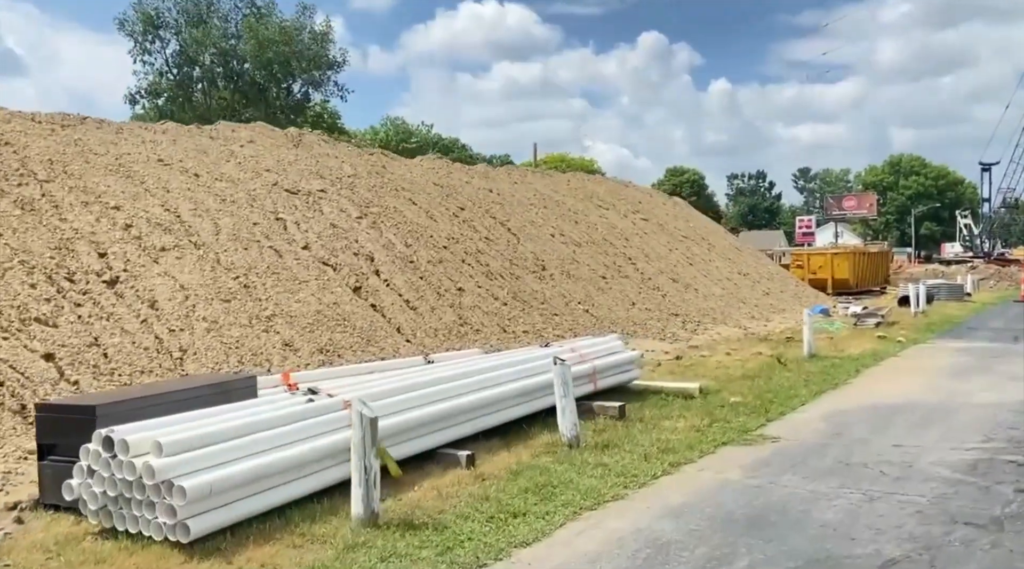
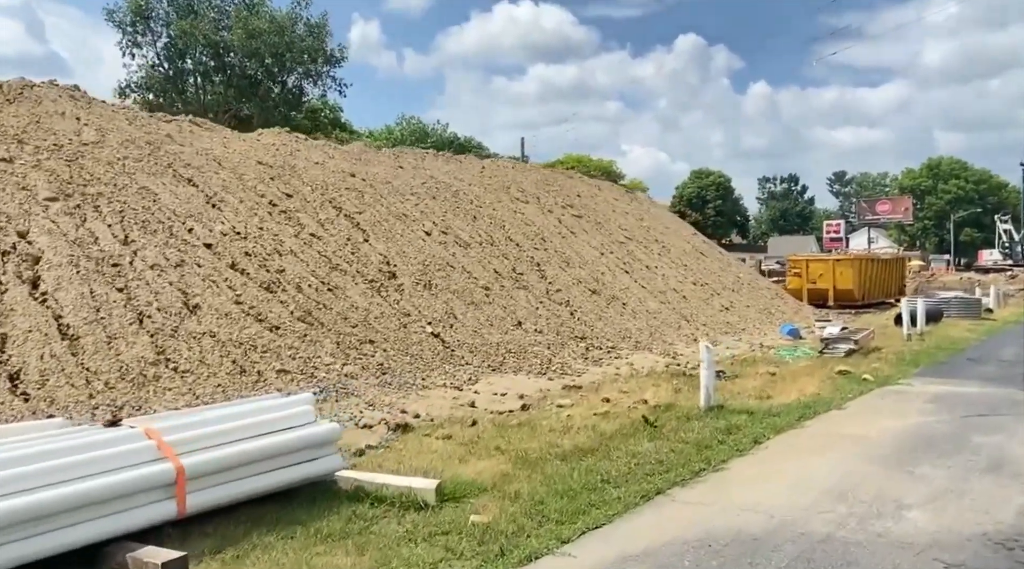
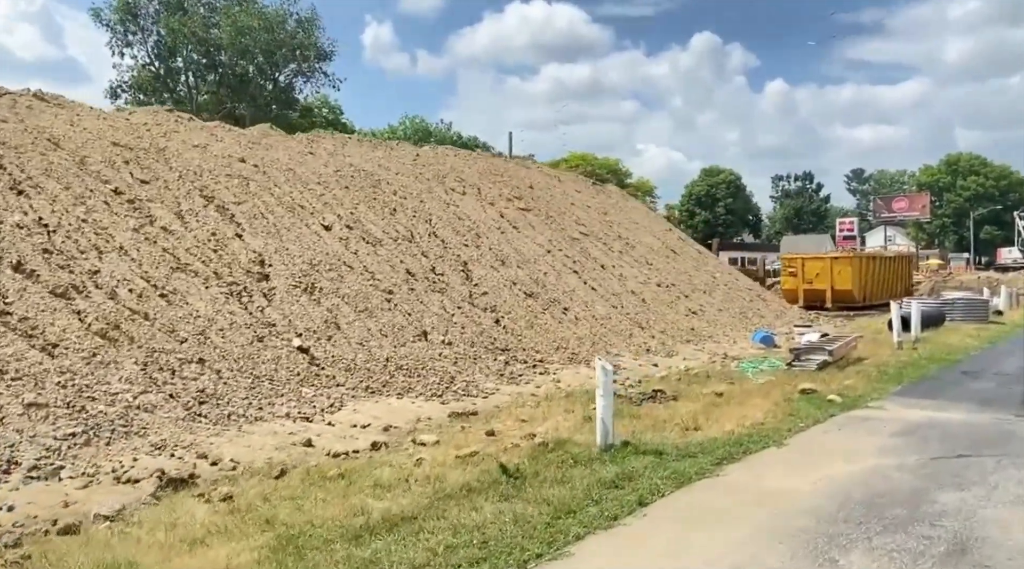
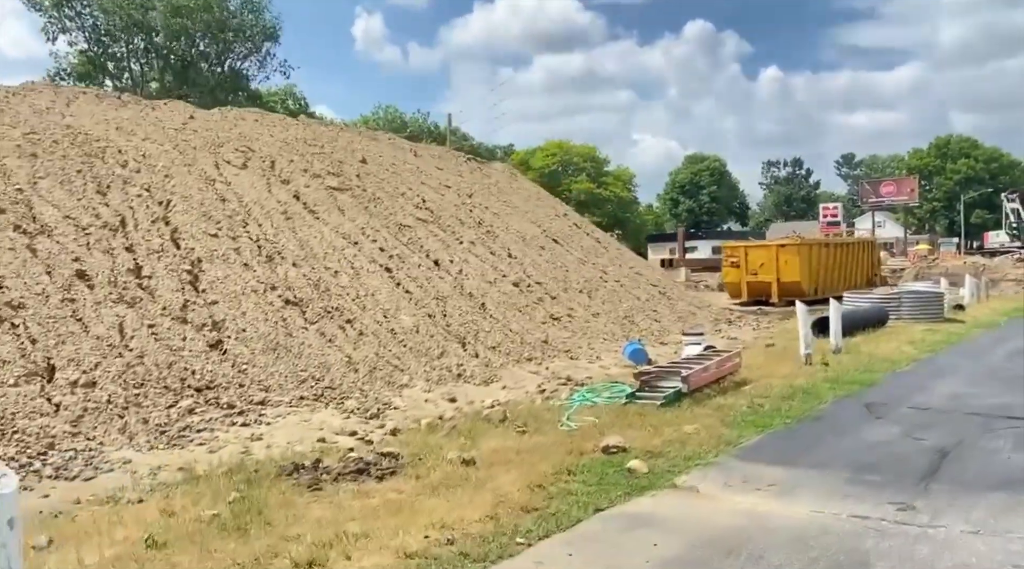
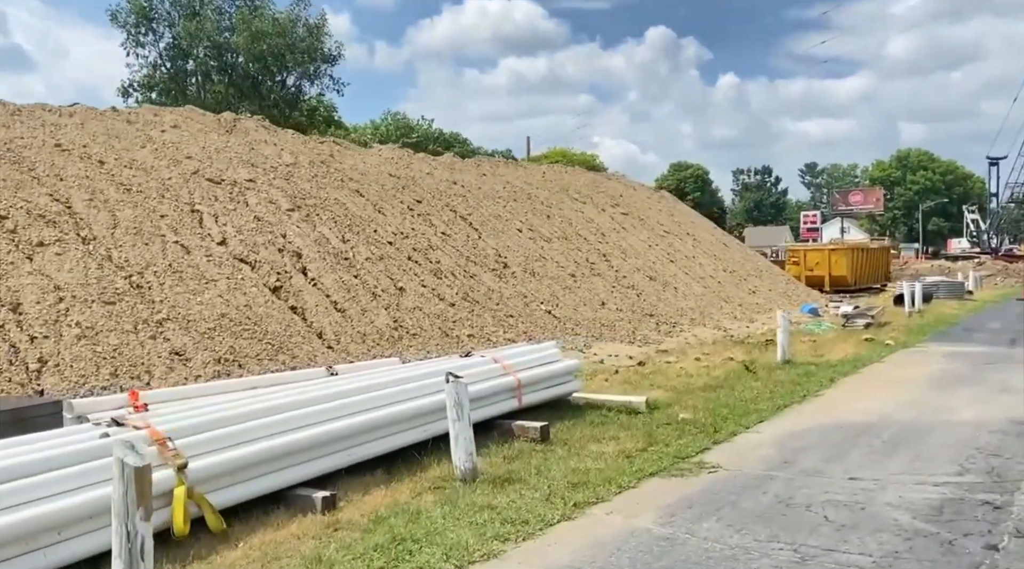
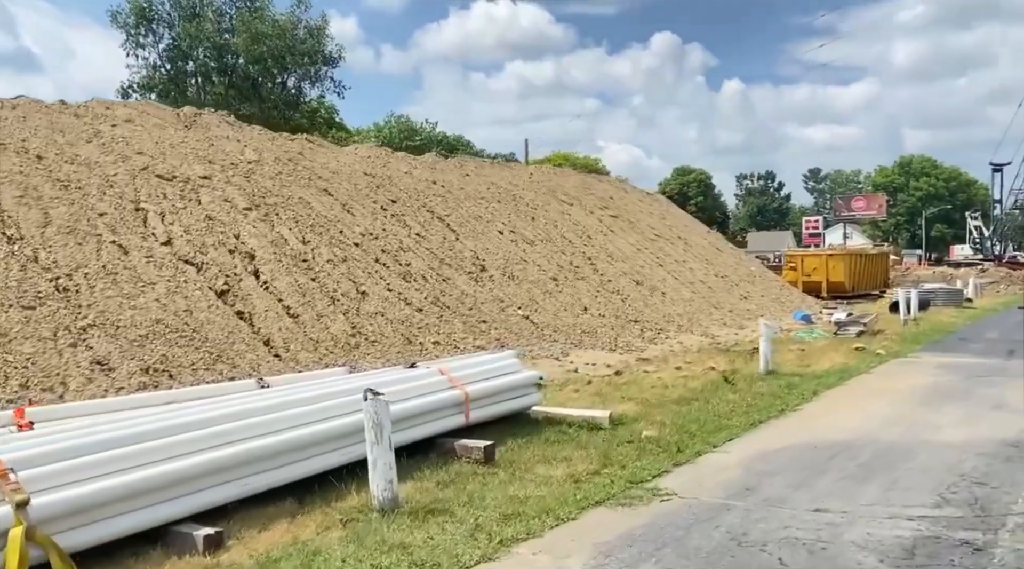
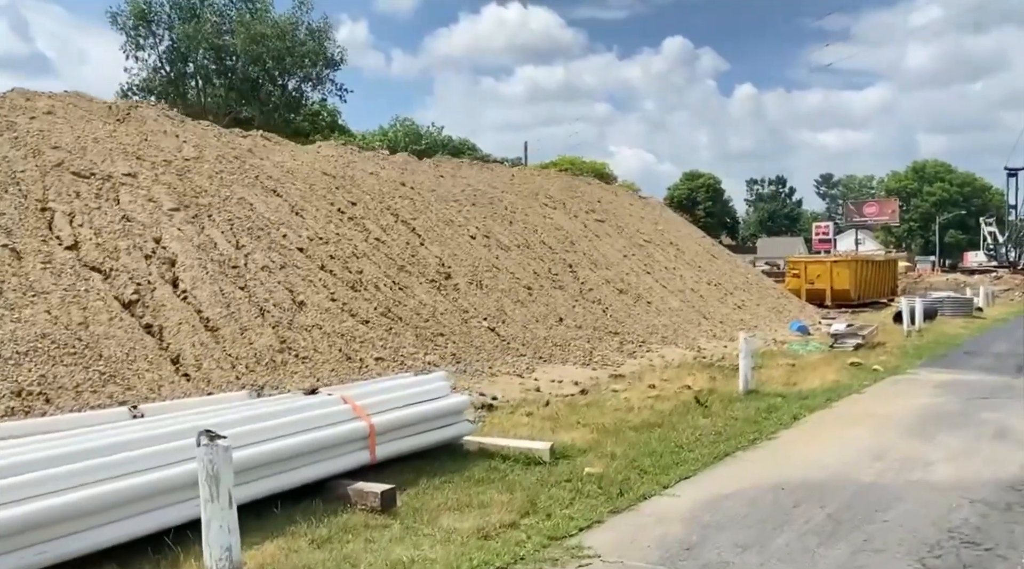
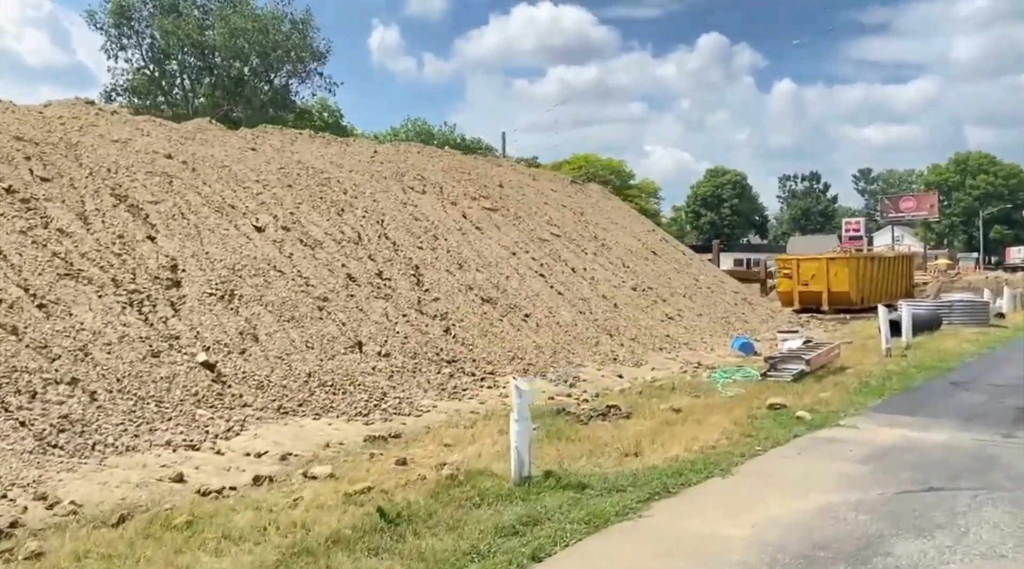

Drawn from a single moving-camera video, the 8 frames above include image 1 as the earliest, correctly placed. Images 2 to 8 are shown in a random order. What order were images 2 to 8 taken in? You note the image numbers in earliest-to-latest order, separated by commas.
5, 6, 7, 2, 3, 8, 4
